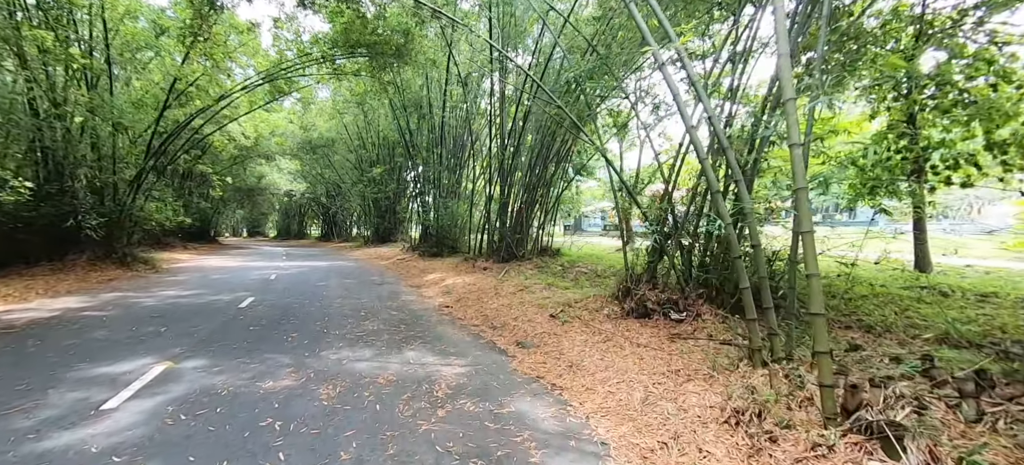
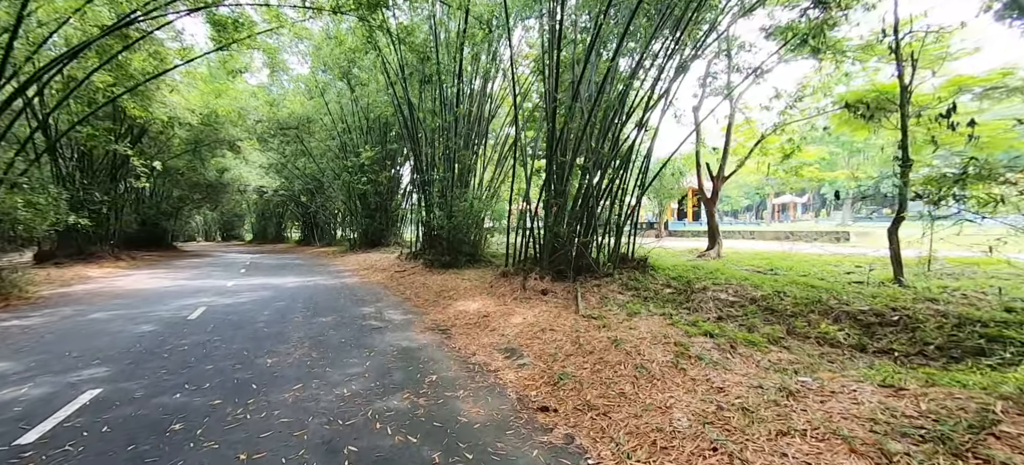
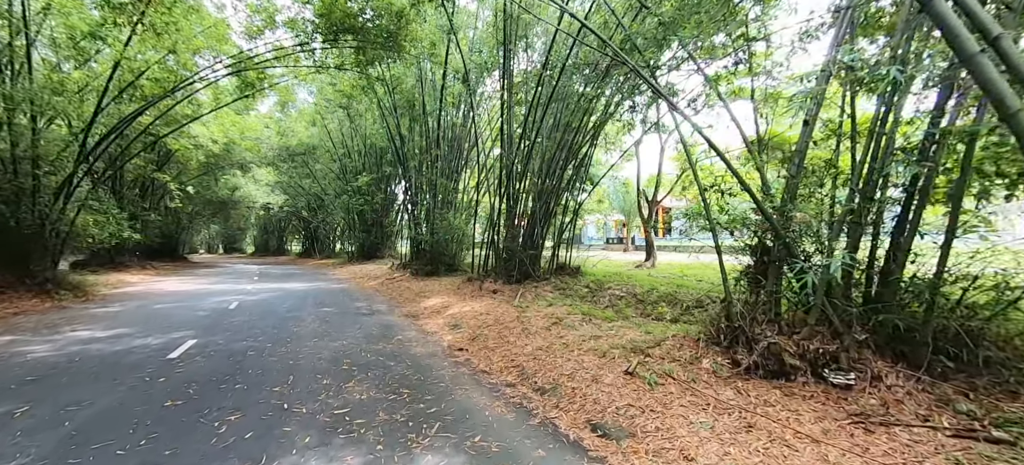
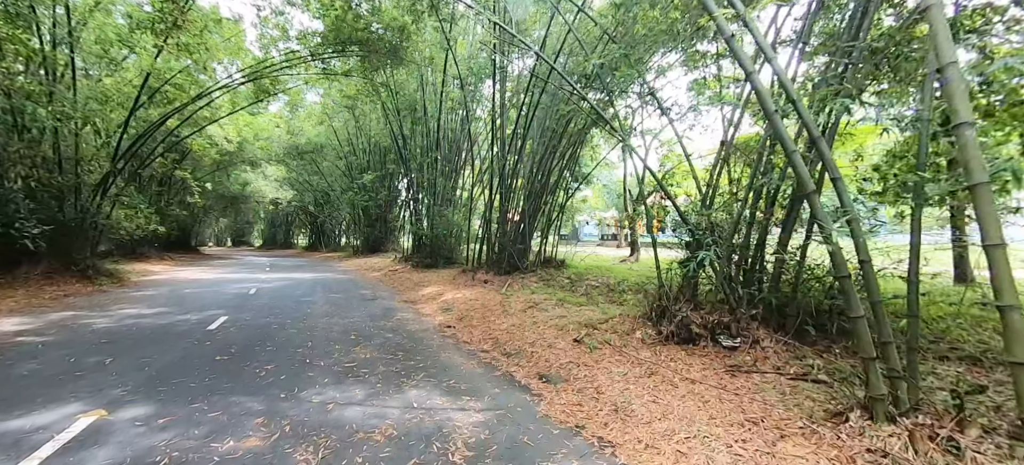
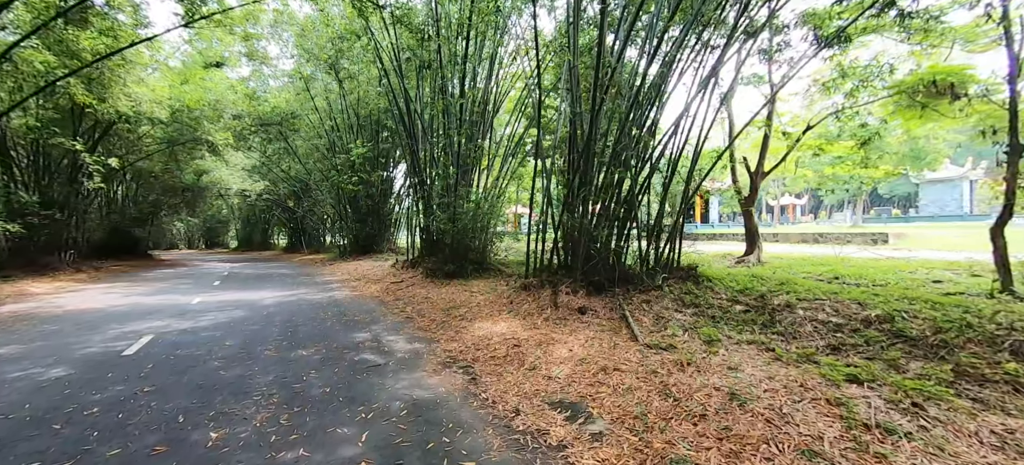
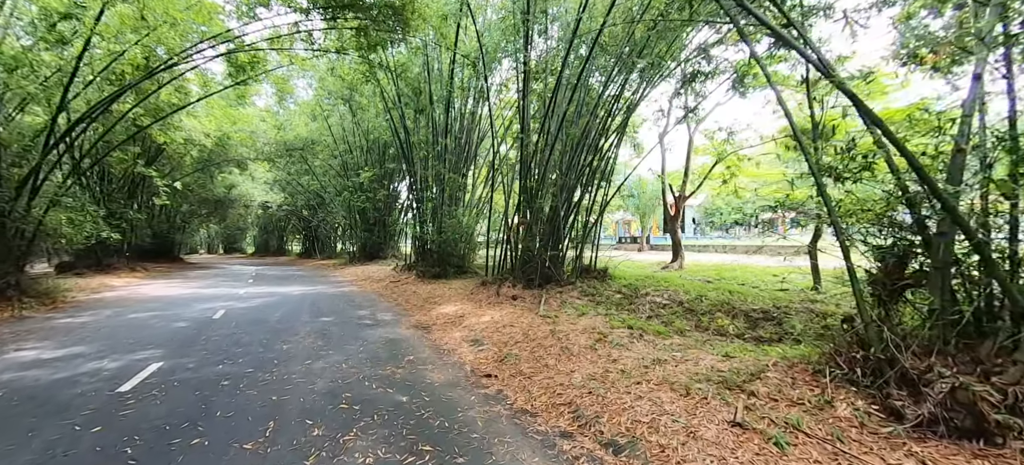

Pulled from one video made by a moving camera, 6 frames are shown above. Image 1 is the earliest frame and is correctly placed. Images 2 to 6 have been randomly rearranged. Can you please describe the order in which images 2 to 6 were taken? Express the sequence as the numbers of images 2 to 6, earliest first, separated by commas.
4, 3, 6, 2, 5
